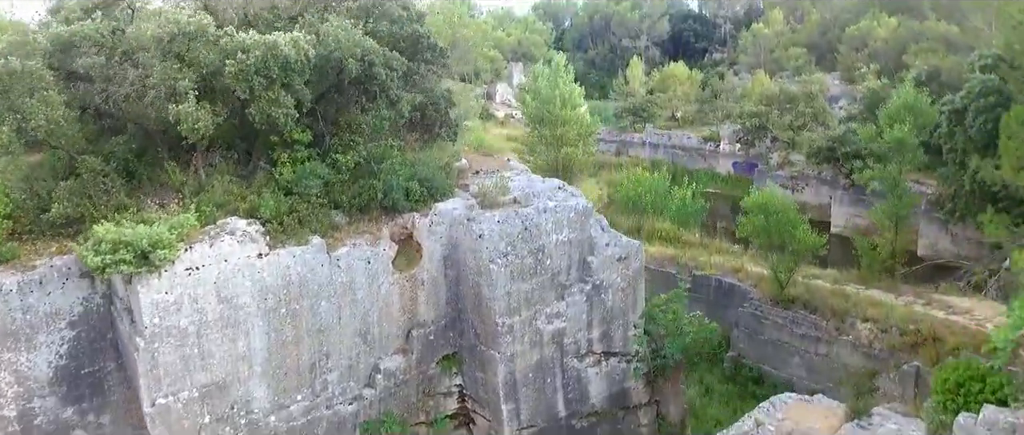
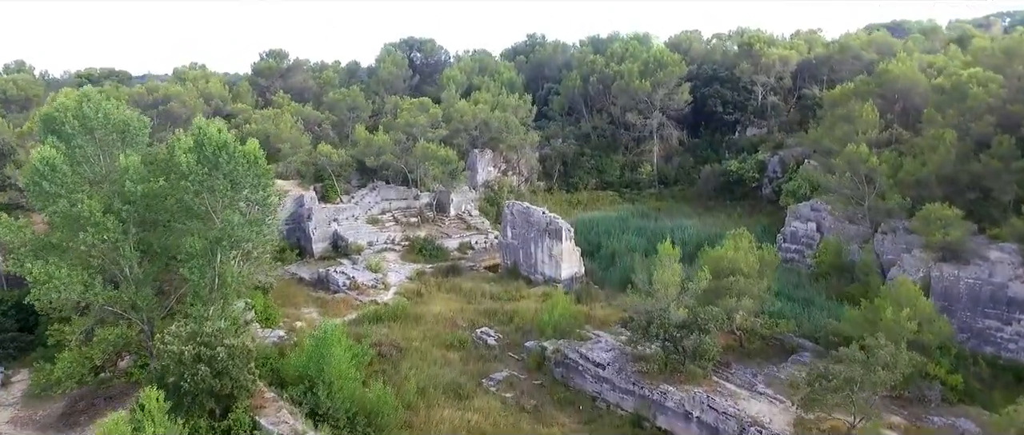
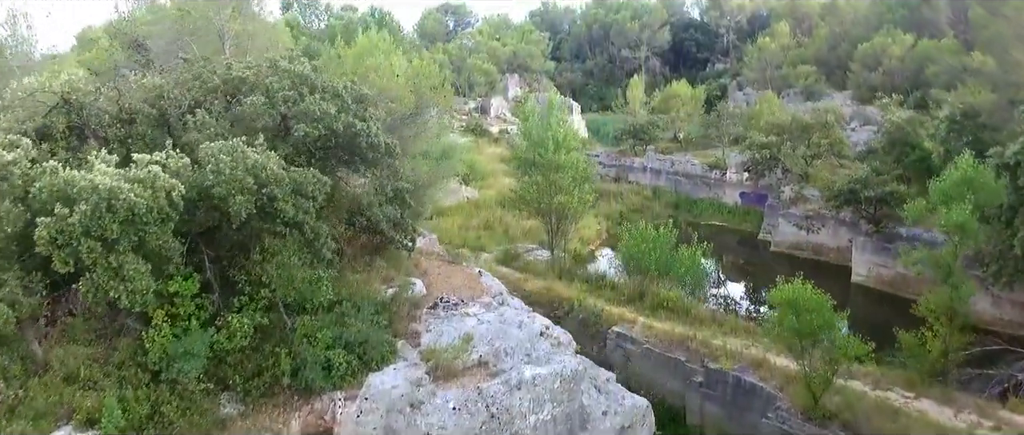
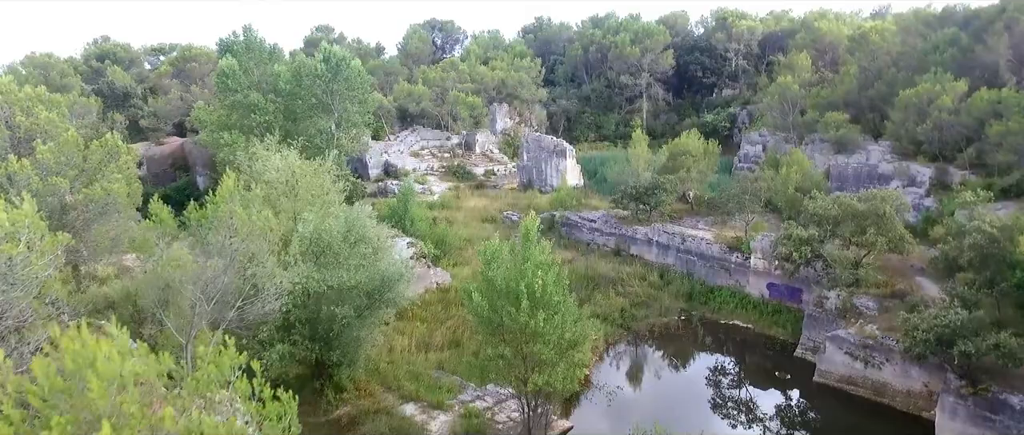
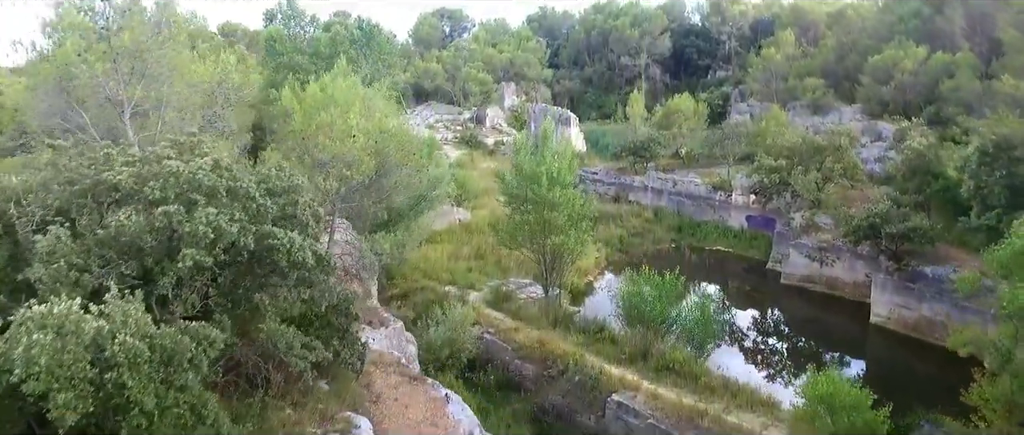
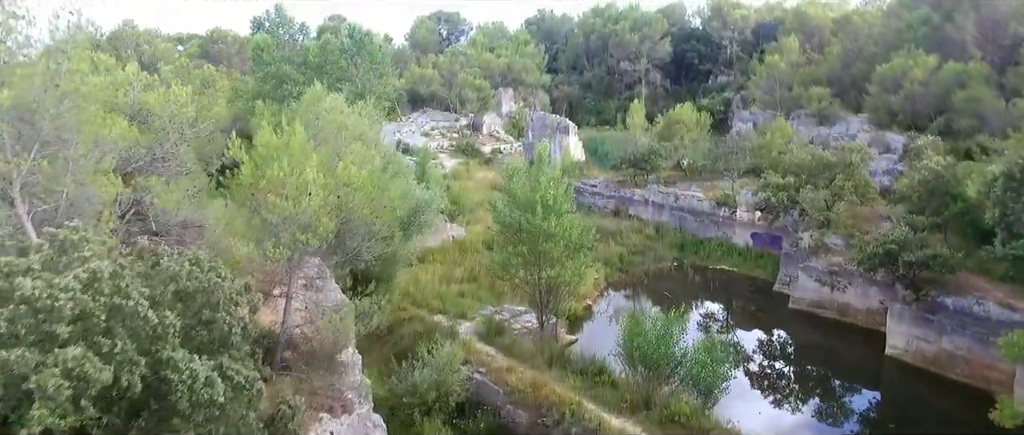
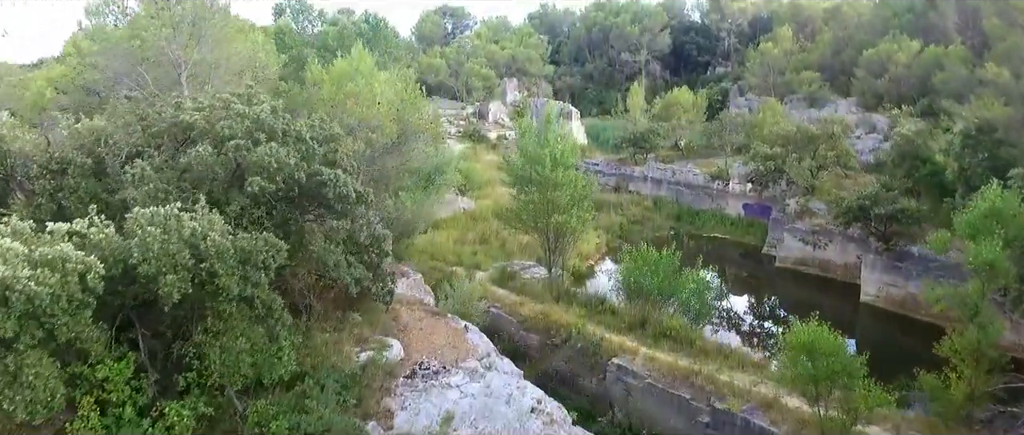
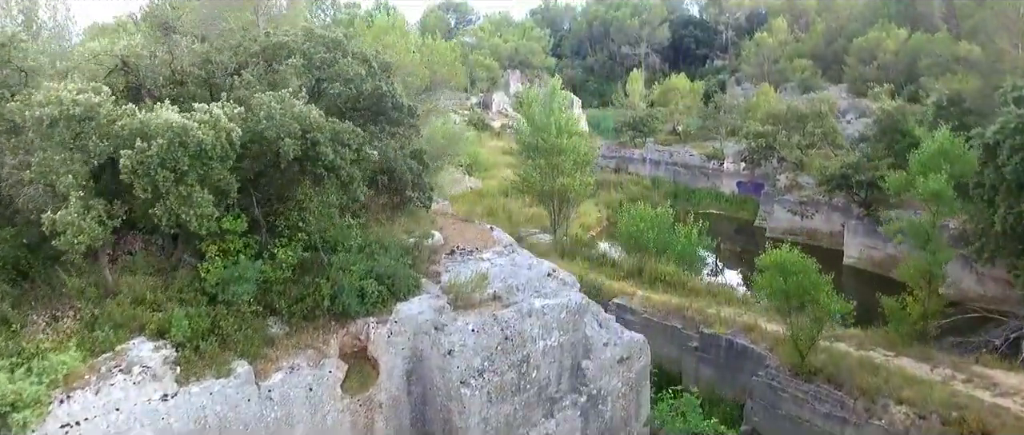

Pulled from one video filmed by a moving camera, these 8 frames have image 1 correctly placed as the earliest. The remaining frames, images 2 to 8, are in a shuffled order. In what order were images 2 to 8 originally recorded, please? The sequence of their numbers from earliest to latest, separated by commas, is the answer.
8, 3, 7, 5, 6, 4, 2
